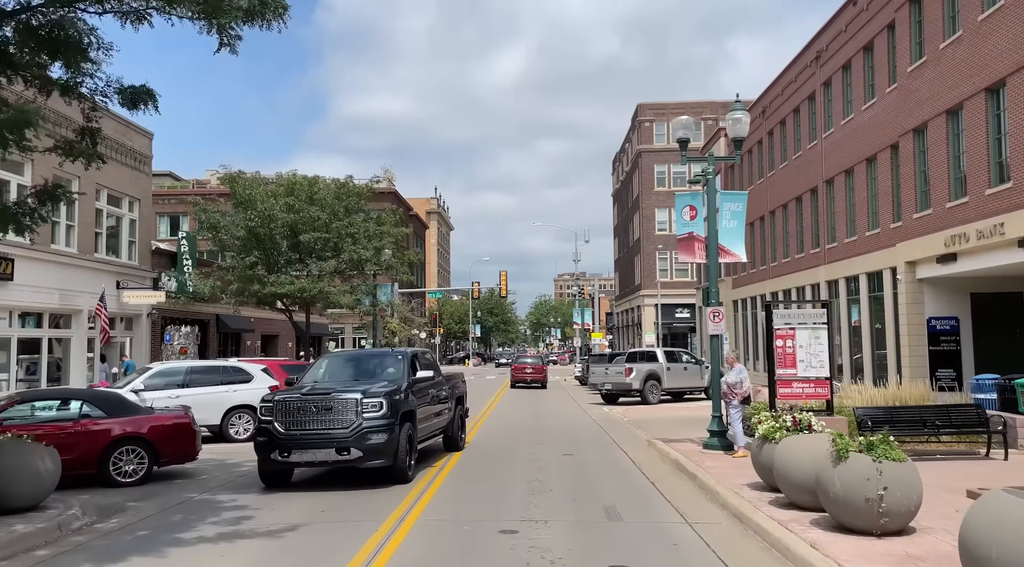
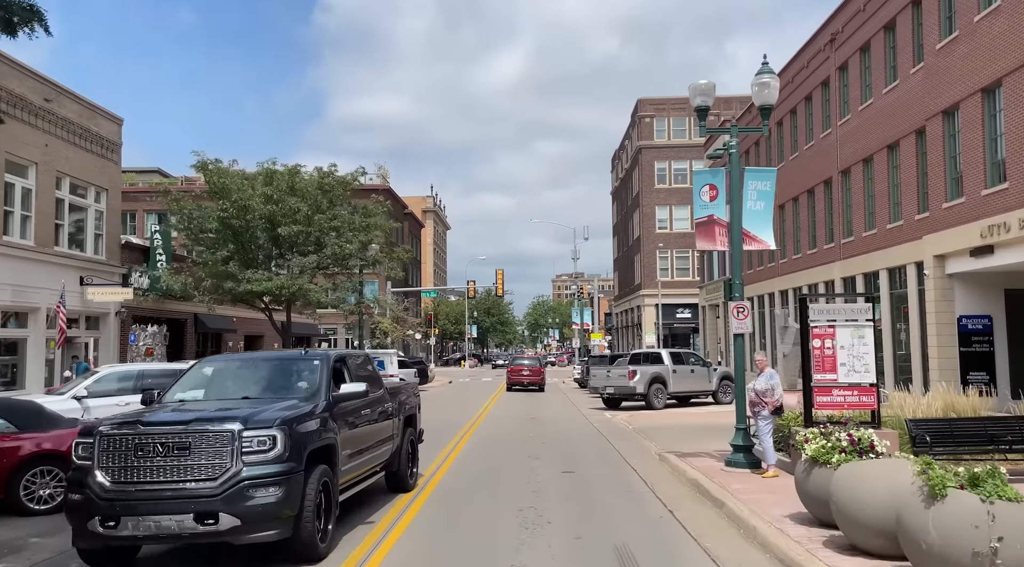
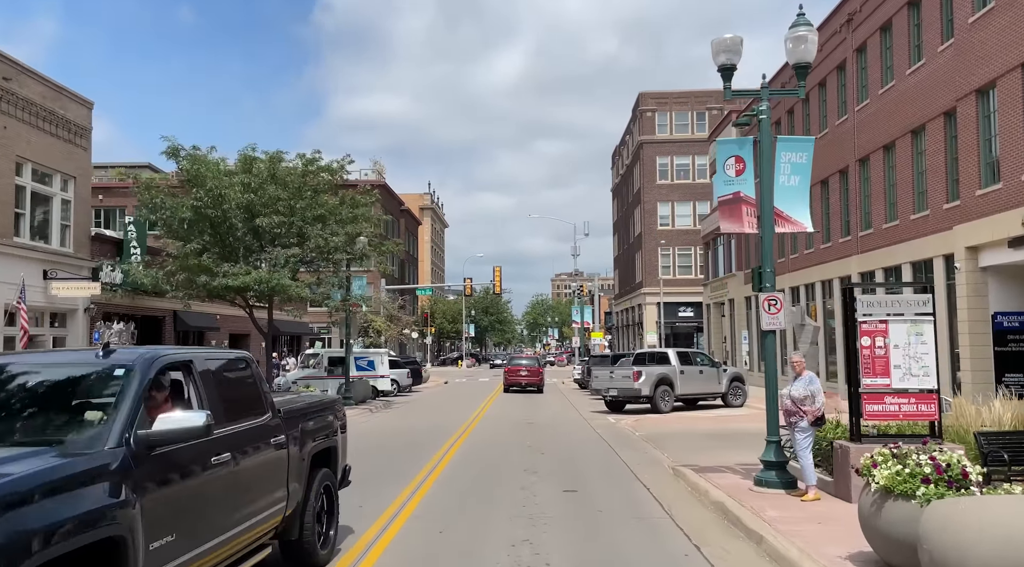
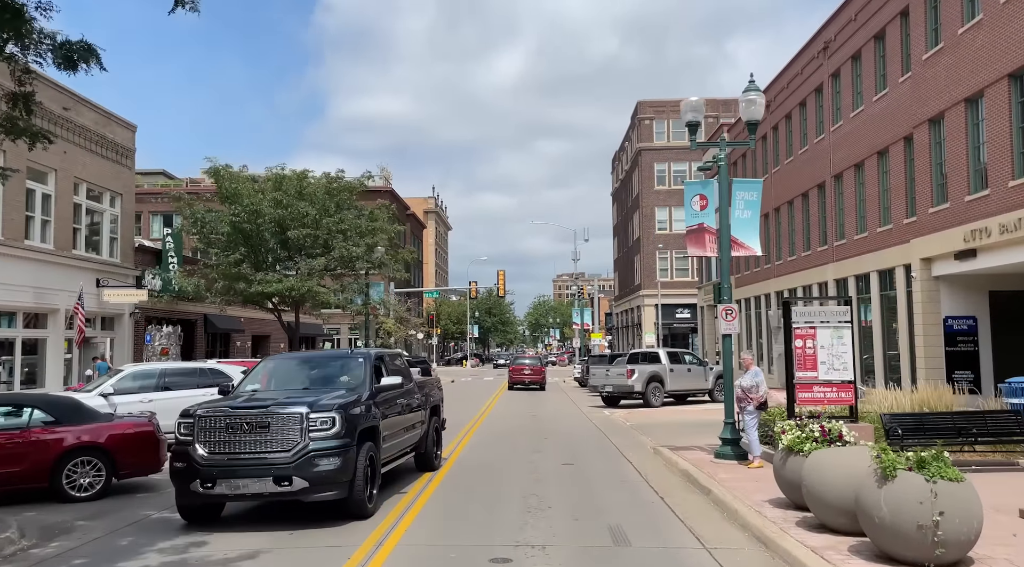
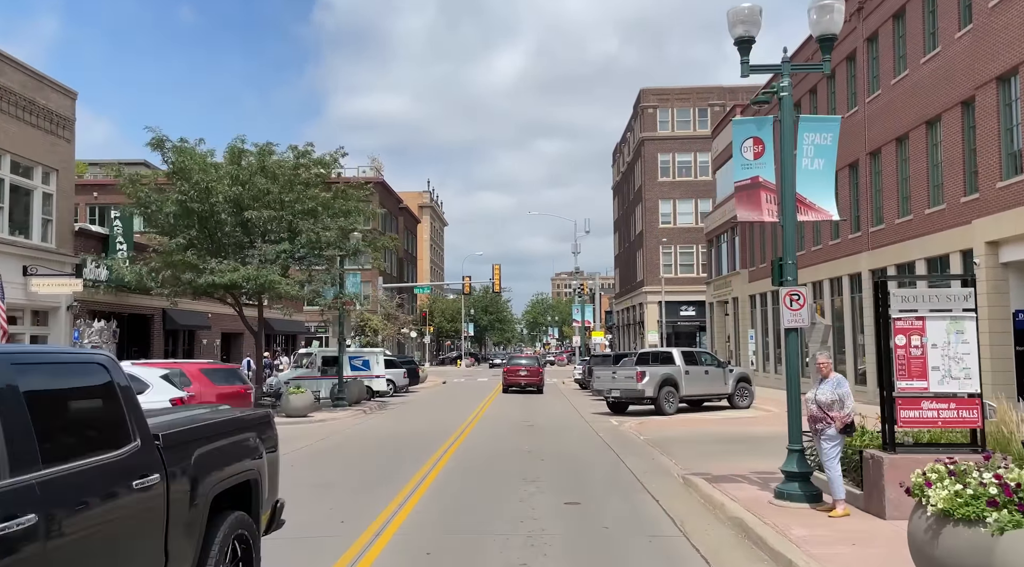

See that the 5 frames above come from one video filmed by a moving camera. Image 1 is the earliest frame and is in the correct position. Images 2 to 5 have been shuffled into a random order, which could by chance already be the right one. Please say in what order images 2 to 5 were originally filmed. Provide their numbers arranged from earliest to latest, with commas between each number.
4, 2, 3, 5
